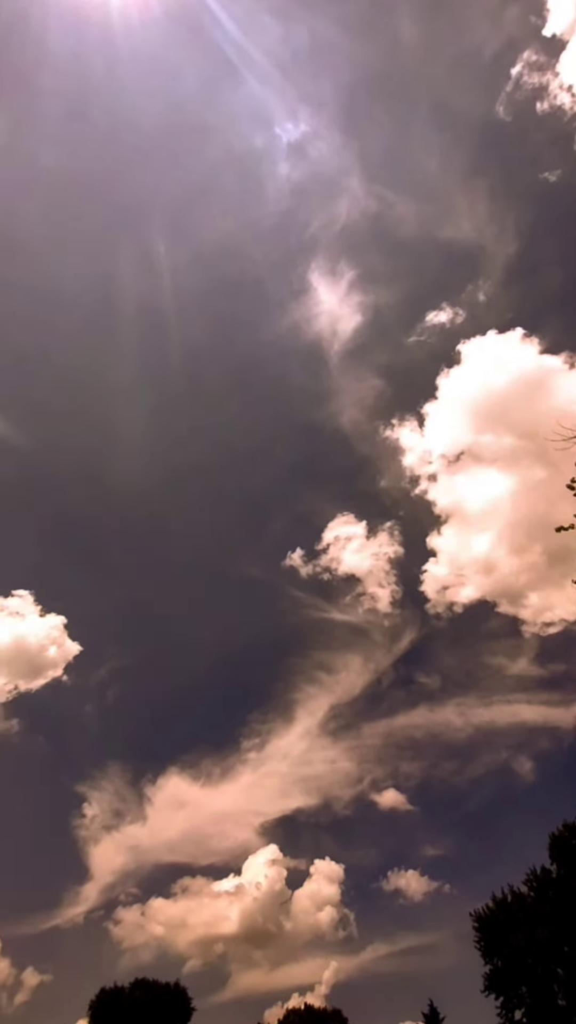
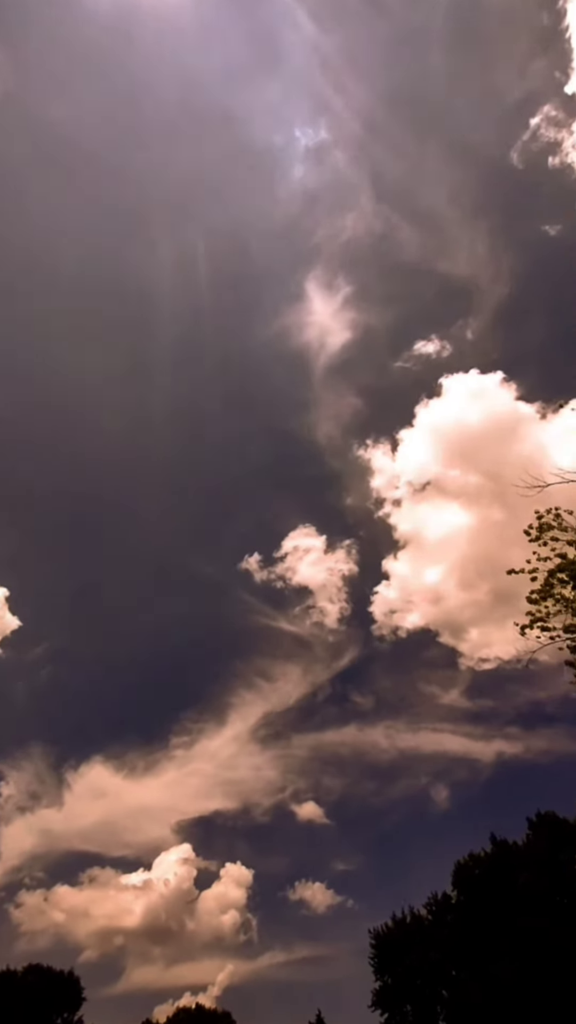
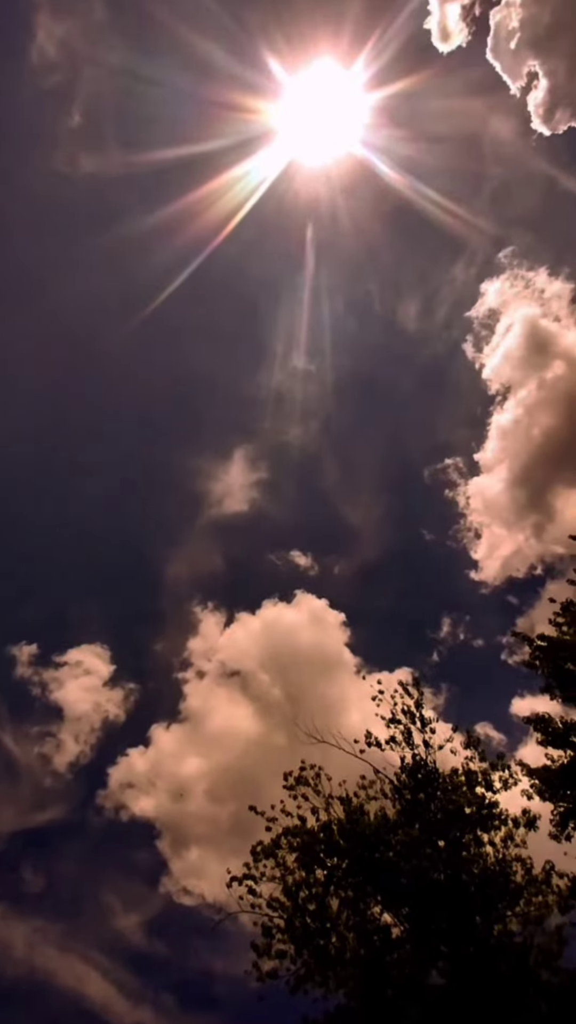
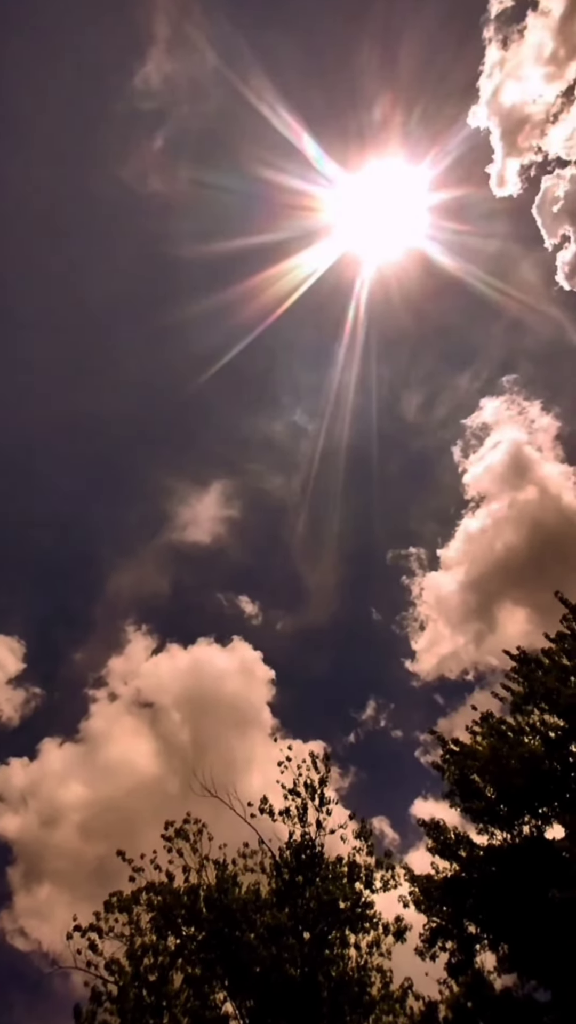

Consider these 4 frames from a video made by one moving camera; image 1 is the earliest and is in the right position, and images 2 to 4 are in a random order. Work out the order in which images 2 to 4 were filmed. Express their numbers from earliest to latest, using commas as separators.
2, 3, 4
